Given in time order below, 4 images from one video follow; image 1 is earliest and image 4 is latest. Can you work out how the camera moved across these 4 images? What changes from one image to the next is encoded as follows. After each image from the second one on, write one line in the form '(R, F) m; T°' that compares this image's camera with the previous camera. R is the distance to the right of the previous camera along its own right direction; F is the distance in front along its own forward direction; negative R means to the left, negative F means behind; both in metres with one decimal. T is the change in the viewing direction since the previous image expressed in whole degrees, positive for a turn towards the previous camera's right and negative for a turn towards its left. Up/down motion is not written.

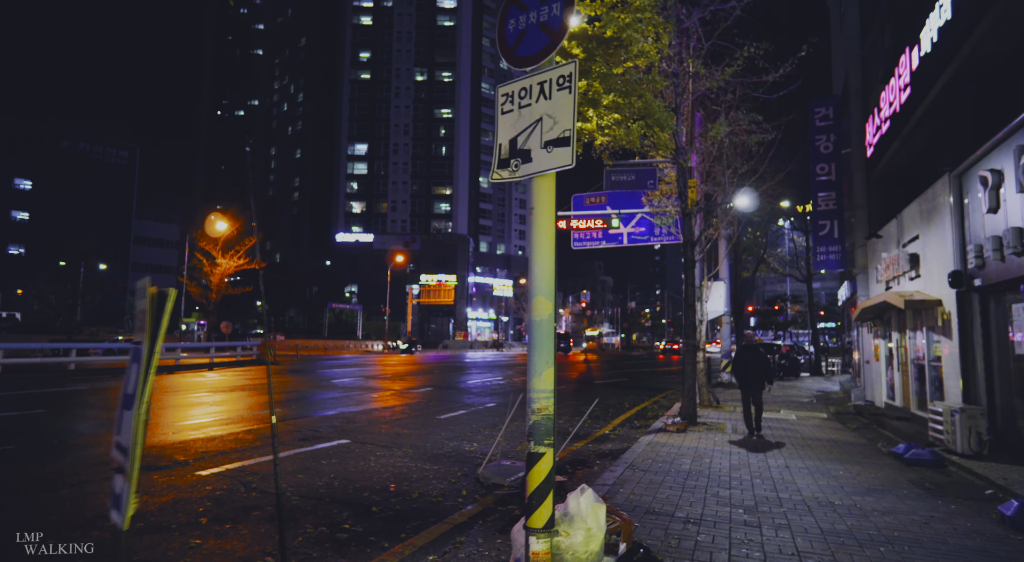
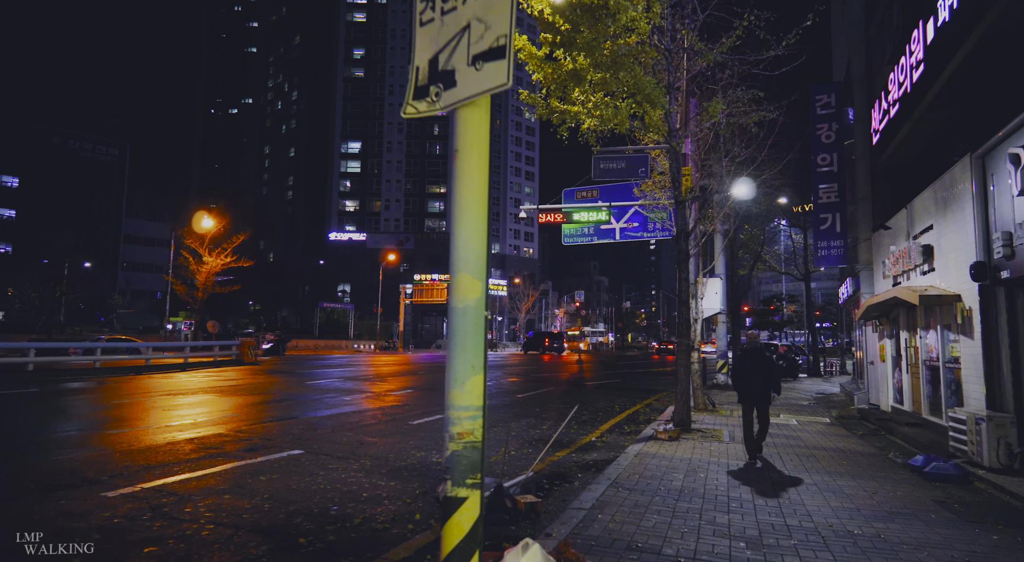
(+0.3, +1.0) m; 0°
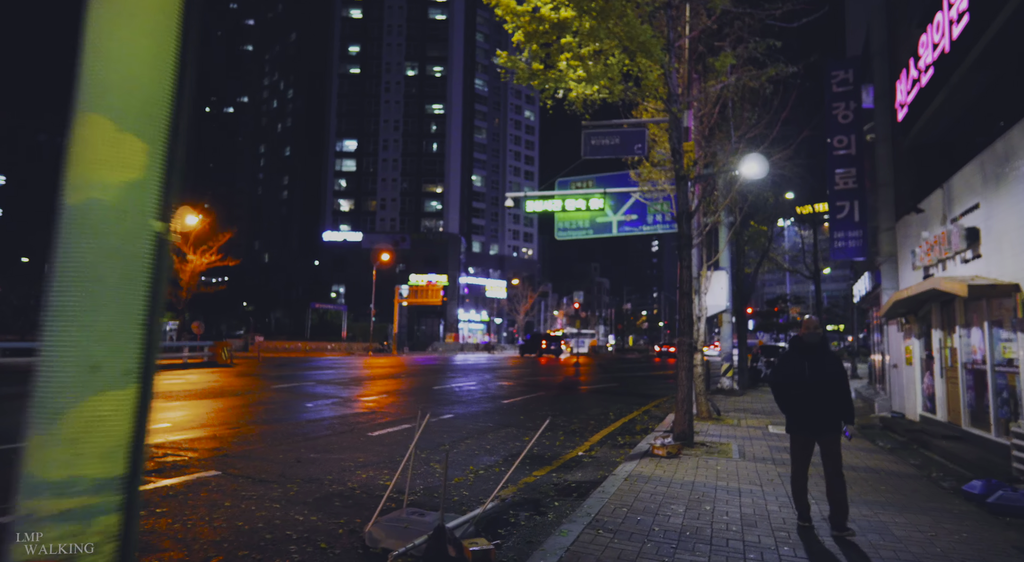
(+0.4, +1.6) m; 0°
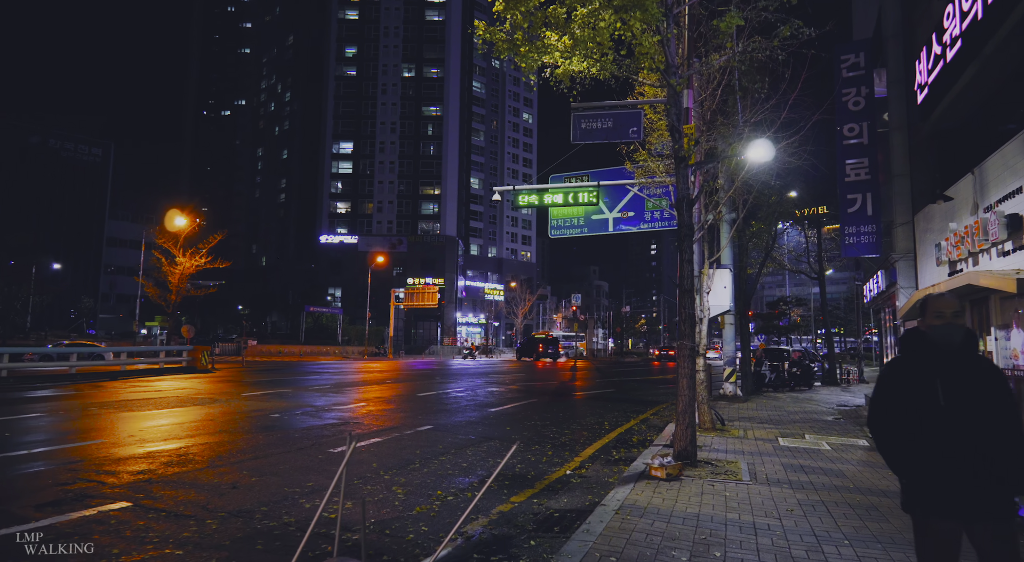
(+0.3, +1.1) m; 0°
